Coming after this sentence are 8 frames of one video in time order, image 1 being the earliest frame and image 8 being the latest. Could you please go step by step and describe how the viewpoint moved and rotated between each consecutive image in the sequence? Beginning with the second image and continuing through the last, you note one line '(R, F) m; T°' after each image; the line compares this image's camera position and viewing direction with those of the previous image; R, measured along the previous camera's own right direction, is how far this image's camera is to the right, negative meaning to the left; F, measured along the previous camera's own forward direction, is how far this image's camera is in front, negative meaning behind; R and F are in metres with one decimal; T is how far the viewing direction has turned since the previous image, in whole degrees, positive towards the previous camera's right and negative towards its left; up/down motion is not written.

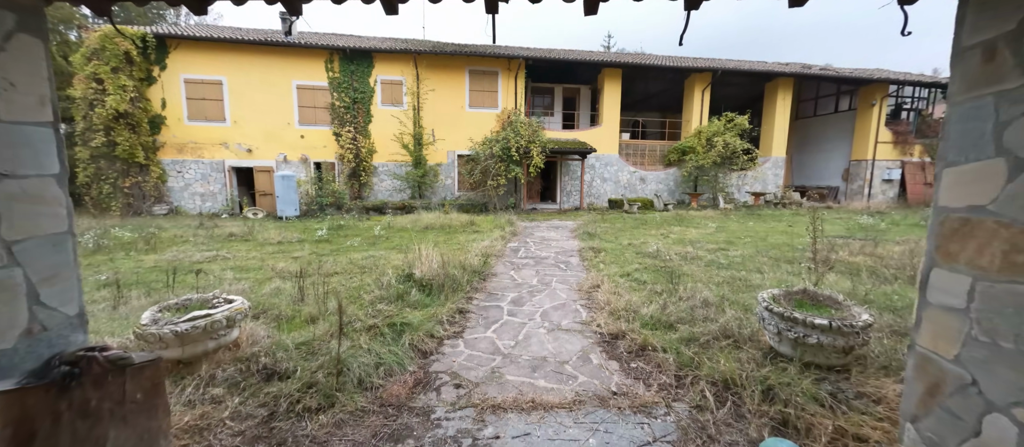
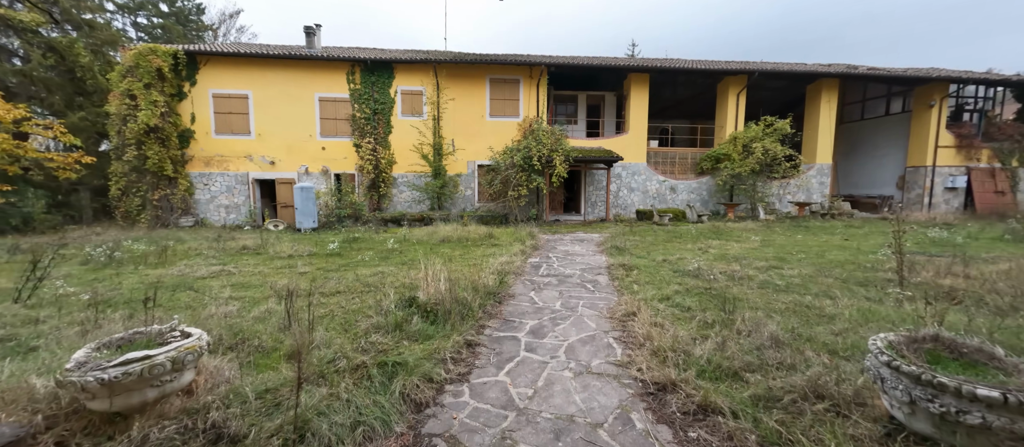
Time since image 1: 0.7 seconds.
(0.0, +0.6) m; -3°
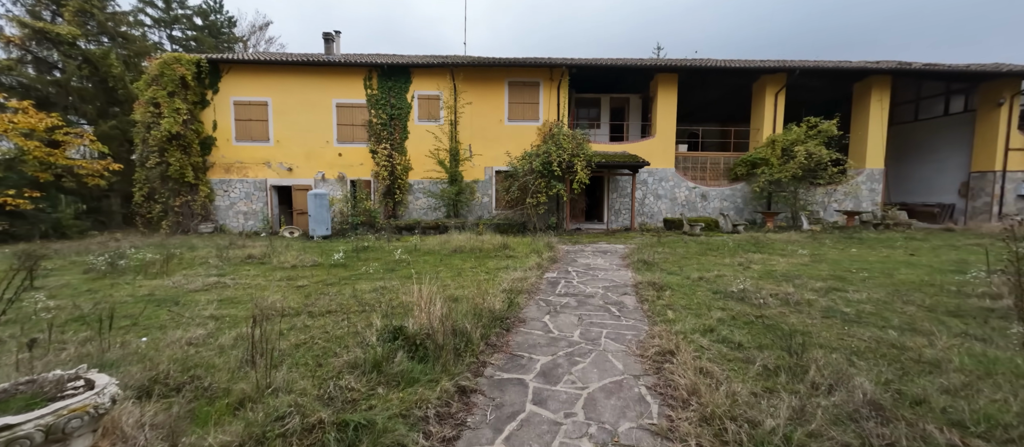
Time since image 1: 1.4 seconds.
(+0.1, +0.6) m; -3°
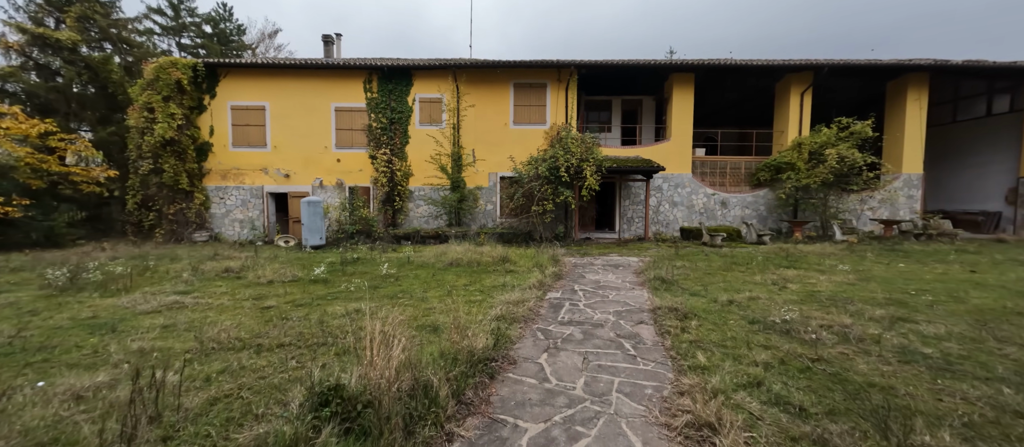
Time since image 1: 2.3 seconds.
(+0.2, +0.7) m; -2°
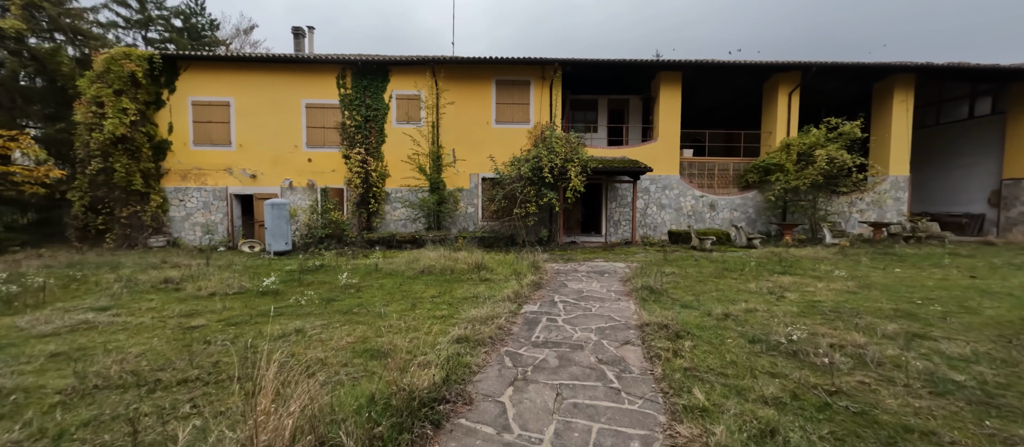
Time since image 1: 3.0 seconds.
(+0.2, +0.6) m; +2°
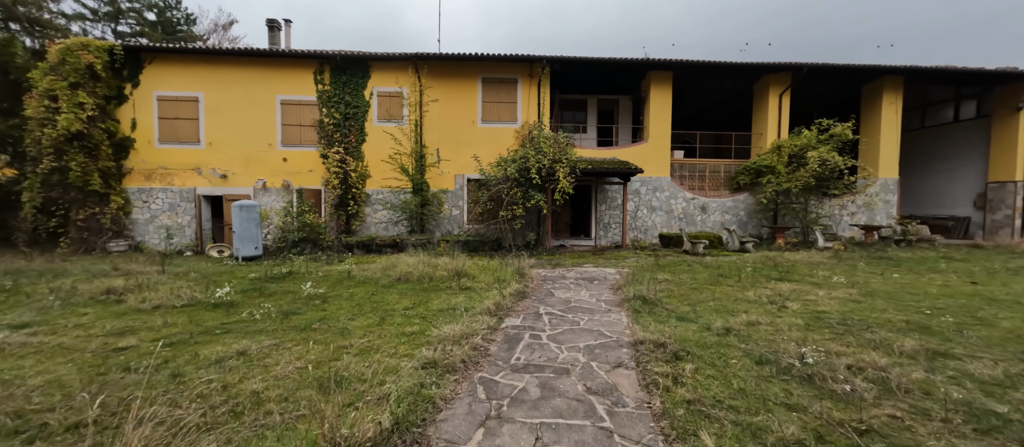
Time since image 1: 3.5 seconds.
(+0.1, +0.4) m; +2°
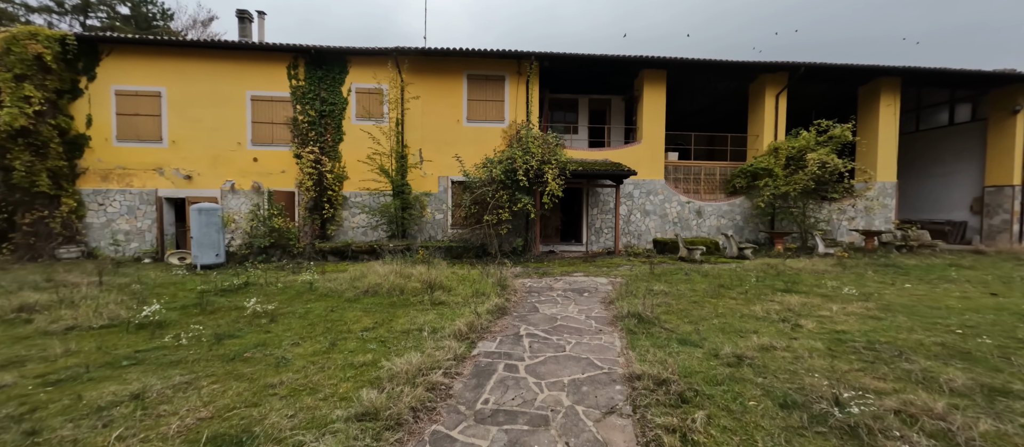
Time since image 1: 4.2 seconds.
(+0.2, +0.6) m; +1°
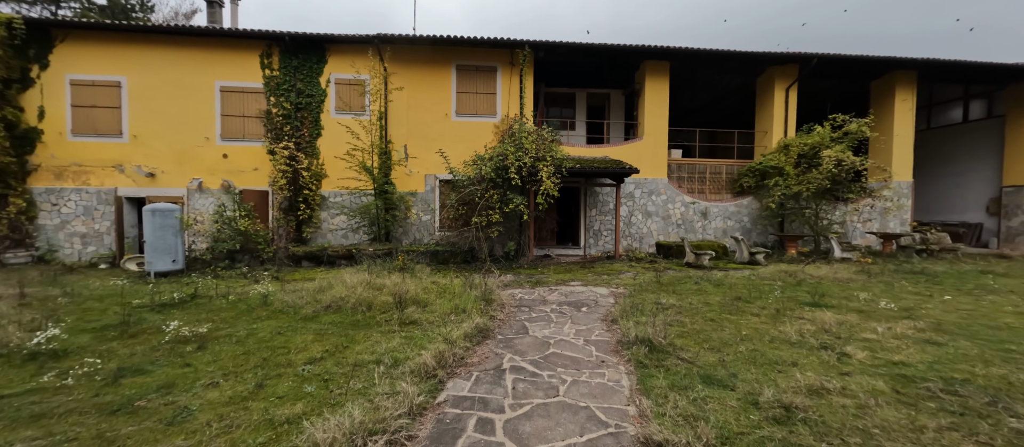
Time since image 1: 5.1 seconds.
(+0.1, +0.8) m; 0°
